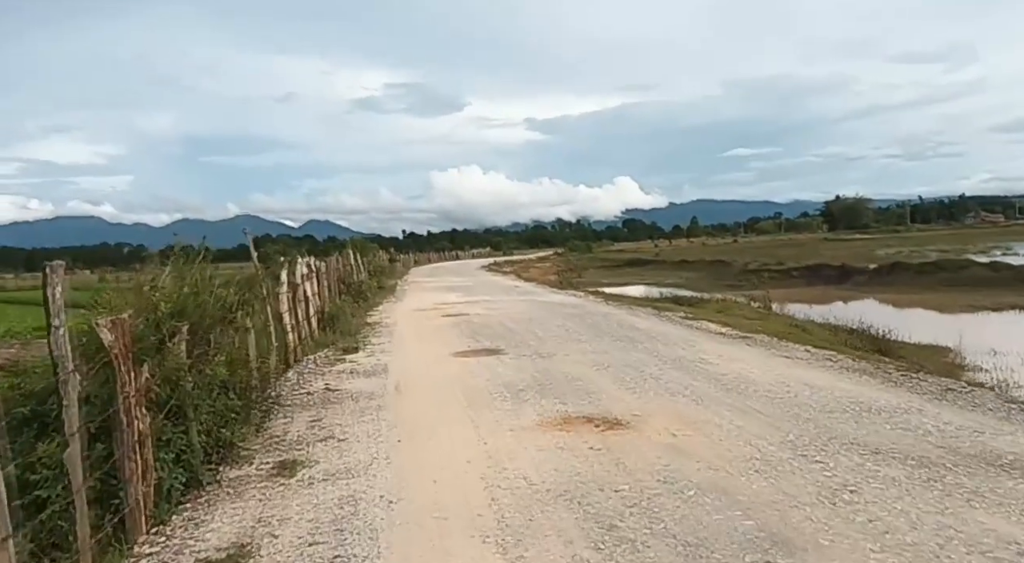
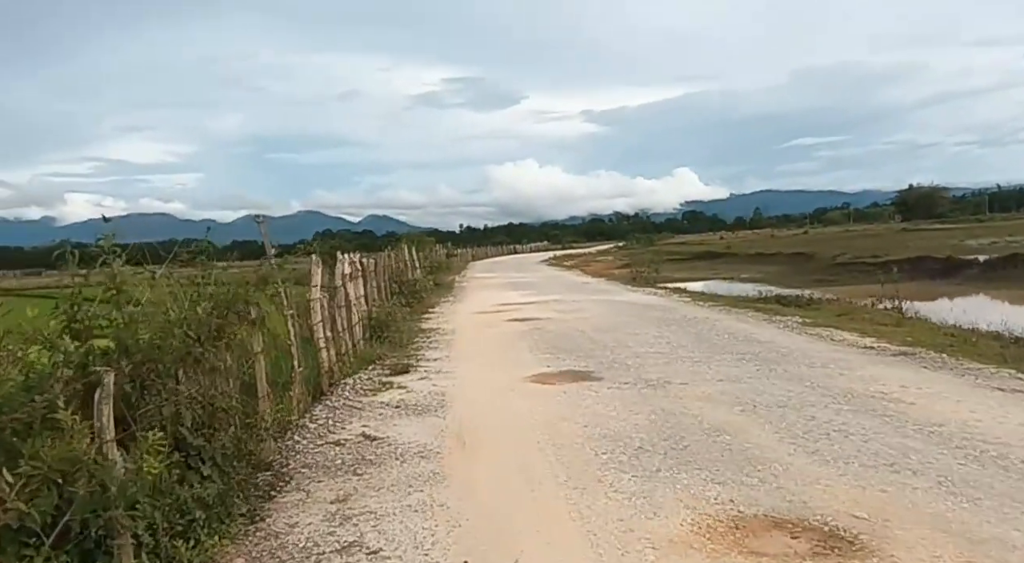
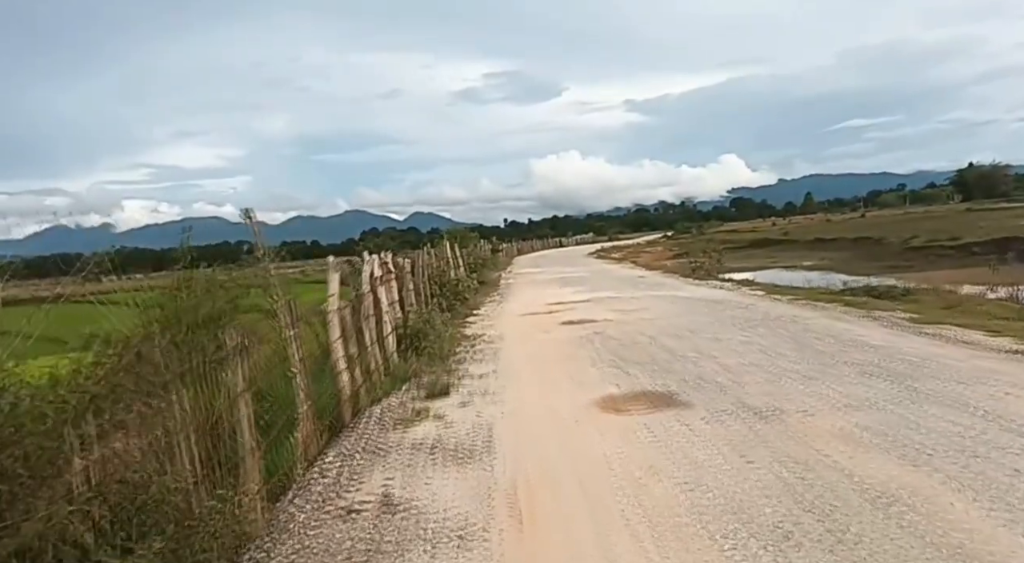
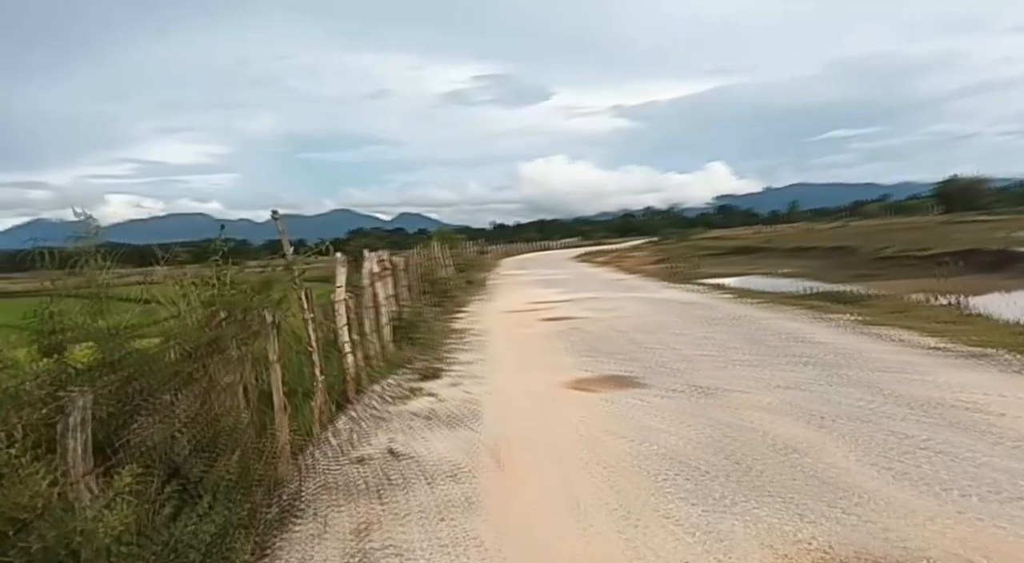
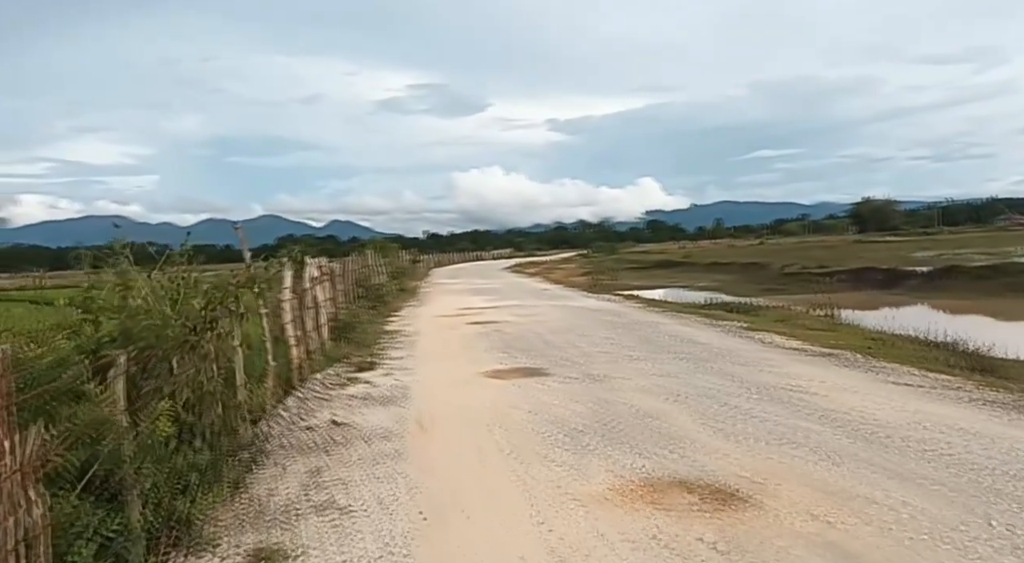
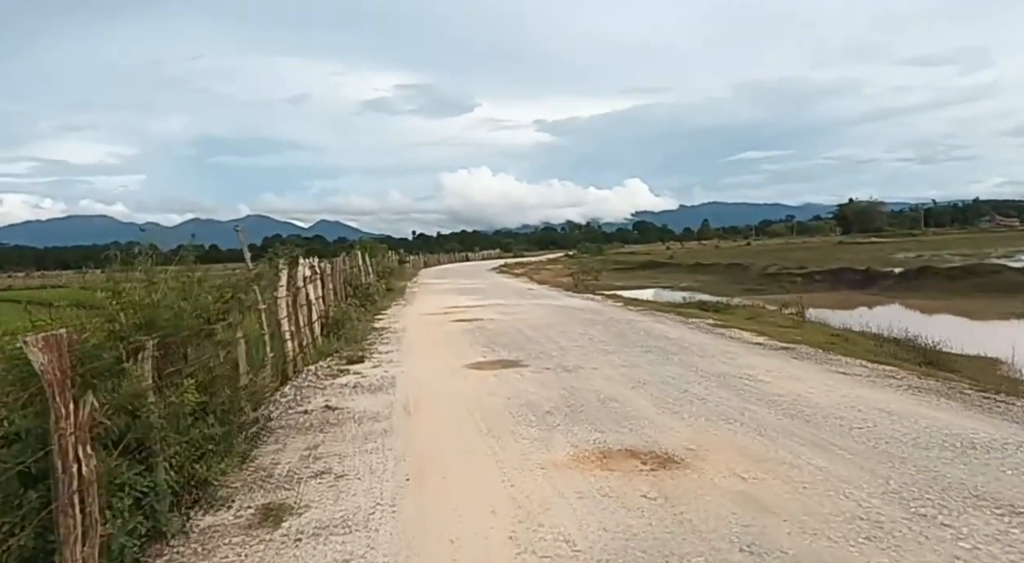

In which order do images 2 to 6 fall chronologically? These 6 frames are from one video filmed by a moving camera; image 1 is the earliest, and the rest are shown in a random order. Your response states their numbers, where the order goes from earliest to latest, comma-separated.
6, 5, 2, 4, 3
